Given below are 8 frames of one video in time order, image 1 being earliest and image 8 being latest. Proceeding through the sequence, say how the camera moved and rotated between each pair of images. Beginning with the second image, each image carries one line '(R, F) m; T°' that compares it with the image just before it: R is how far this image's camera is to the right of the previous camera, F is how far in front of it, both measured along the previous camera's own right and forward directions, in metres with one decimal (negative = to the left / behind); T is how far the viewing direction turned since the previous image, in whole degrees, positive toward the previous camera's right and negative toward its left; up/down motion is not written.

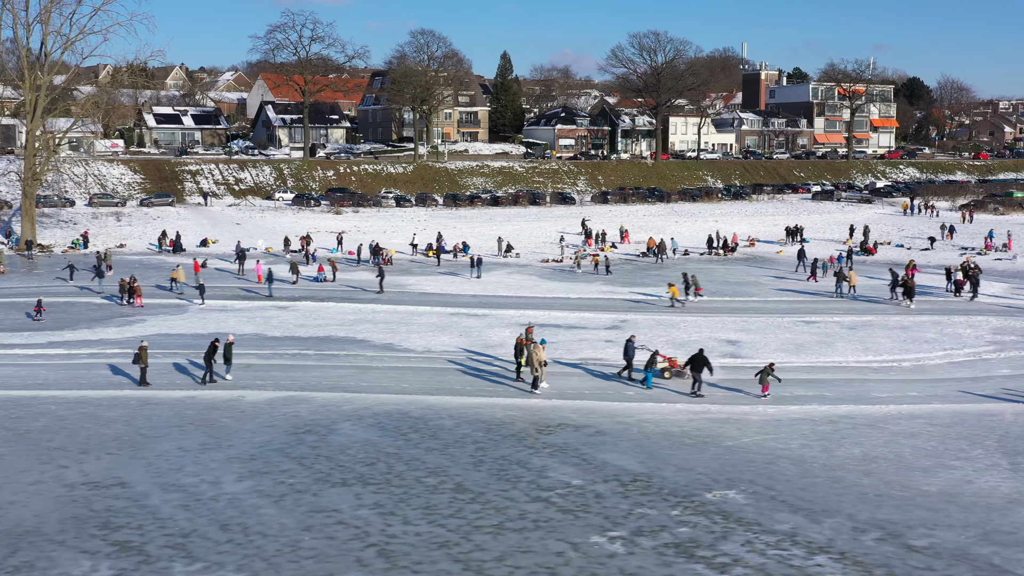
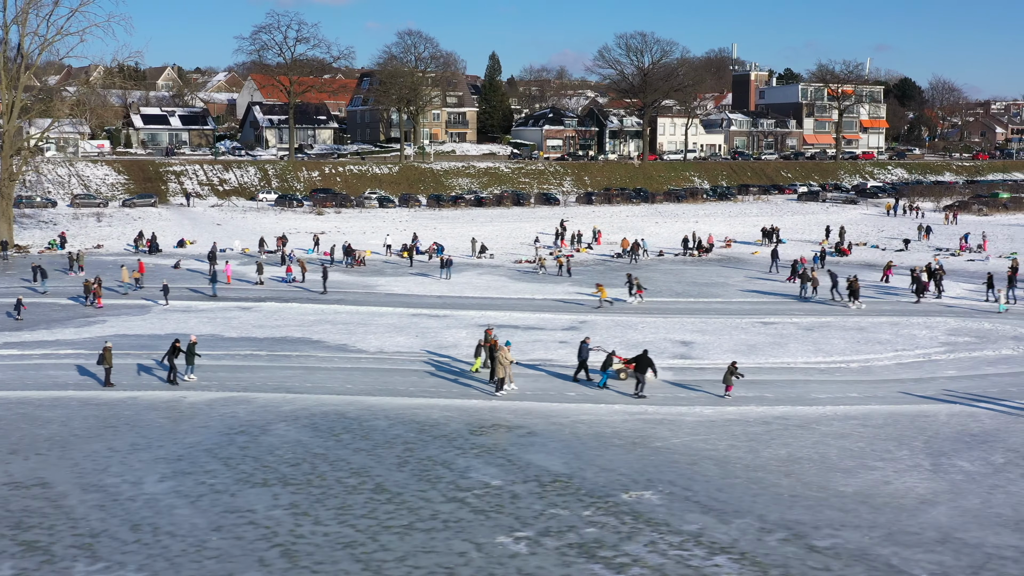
(+1.4, -0.1) m; 0°
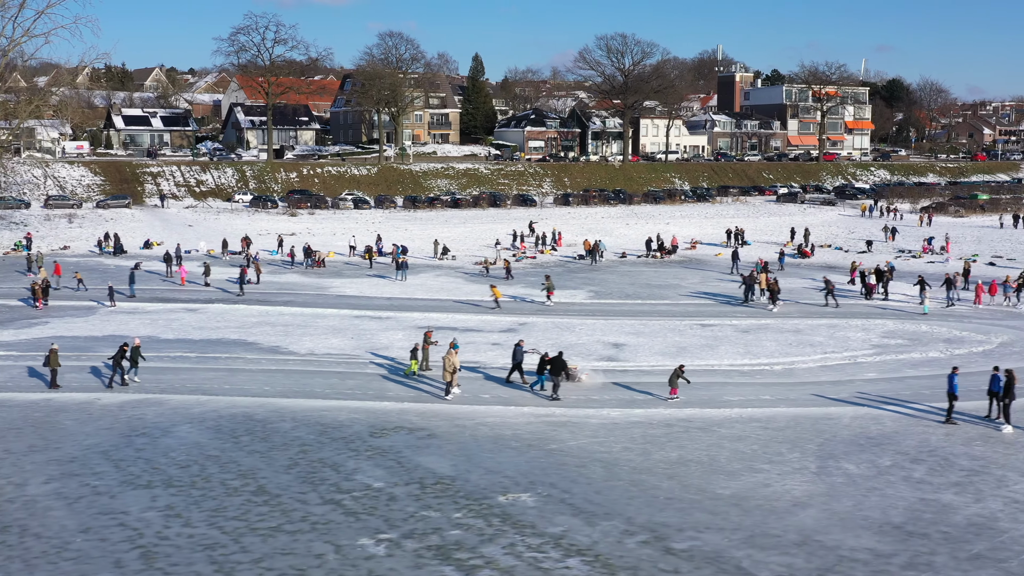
(+2.1, -0.1) m; 0°
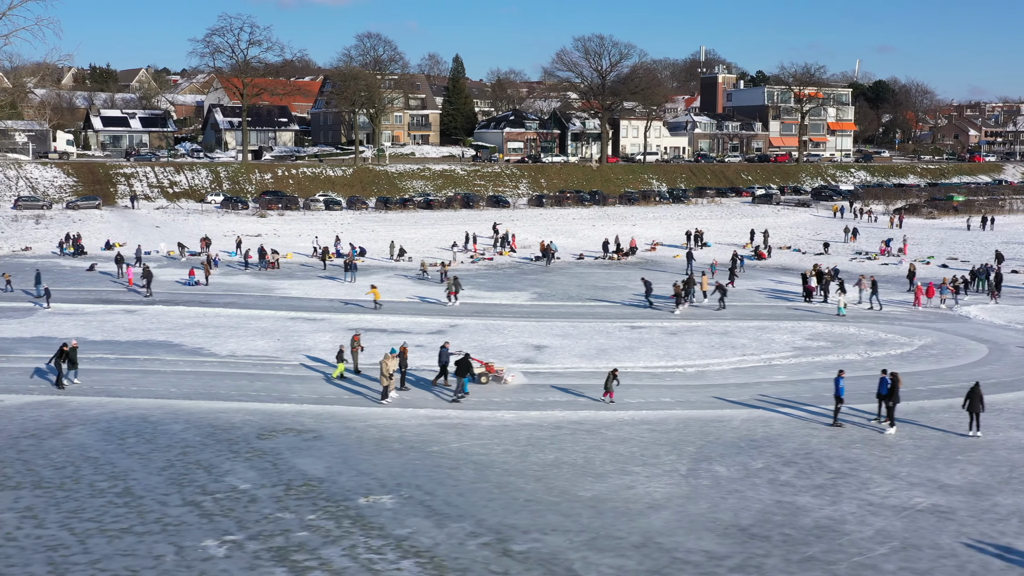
(+2.4, -0.2) m; 0°
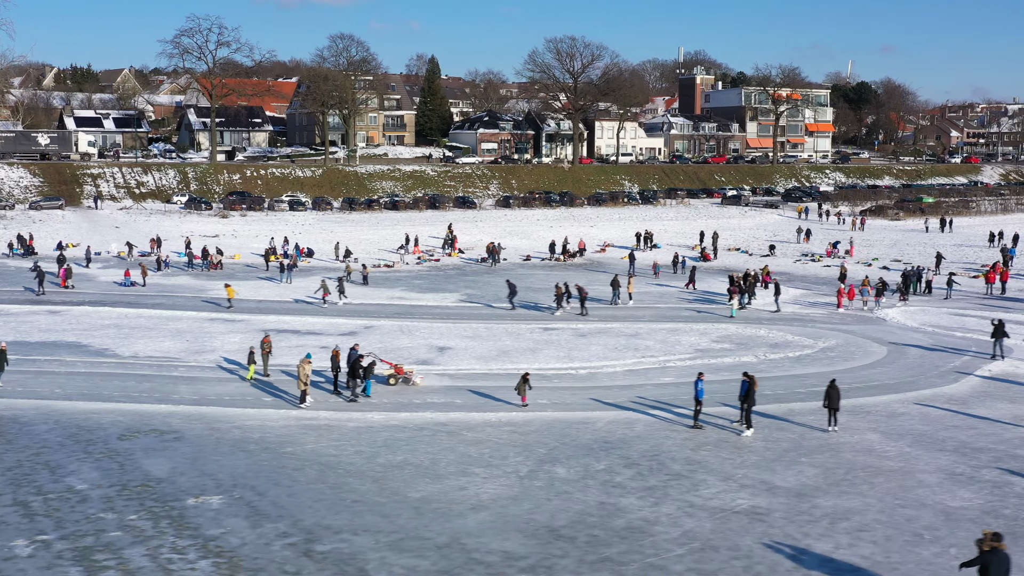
(+3.0, -0.2) m; 0°
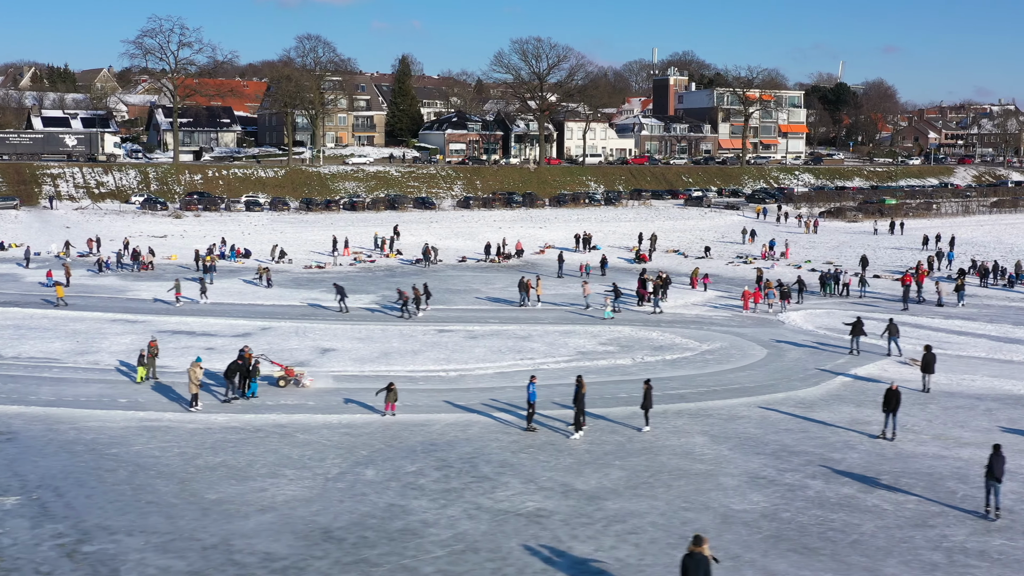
(+3.6, -0.2) m; 0°
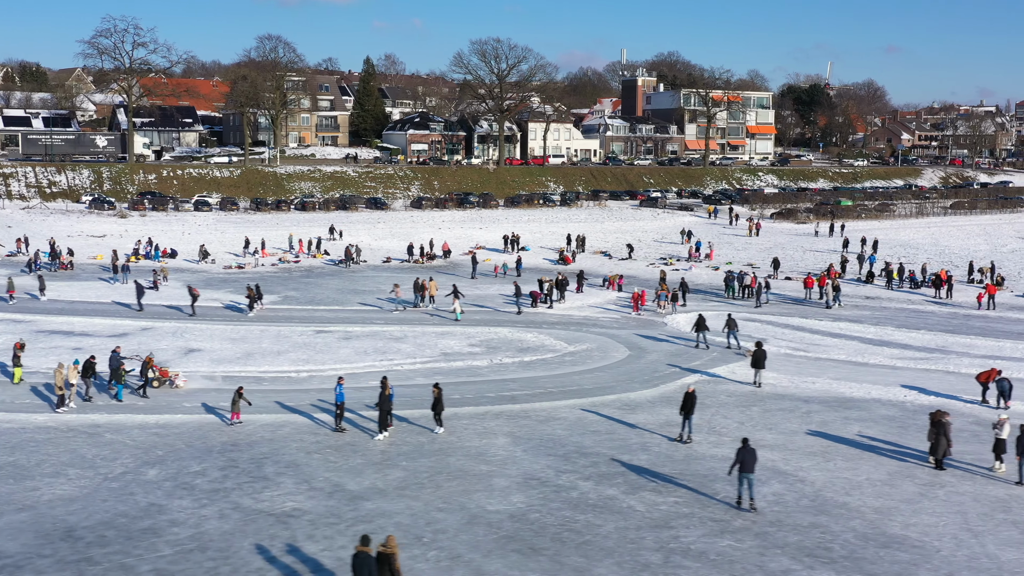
(+4.2, -0.2) m; 0°
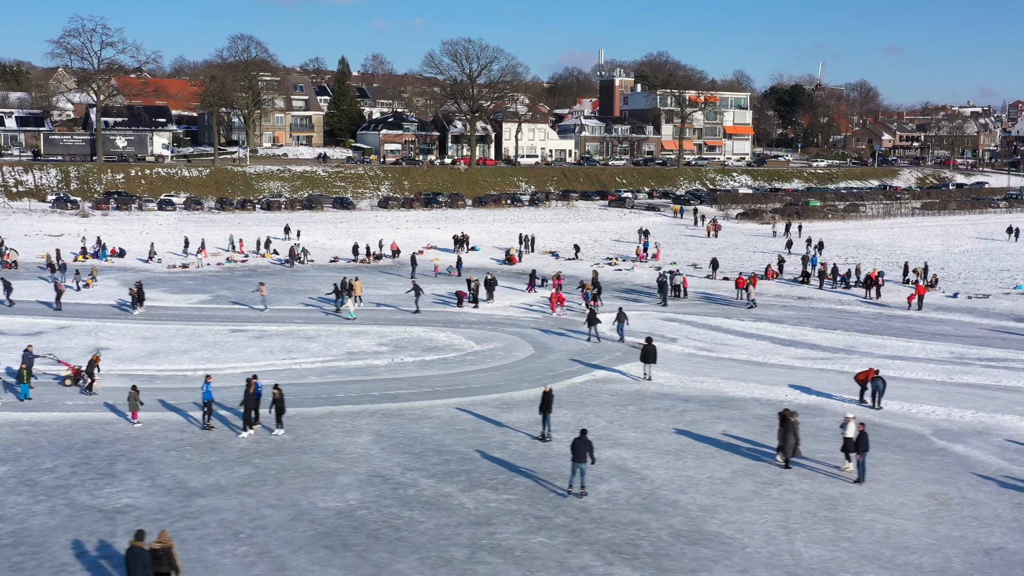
(+3.0, -0.2) m; 0°
